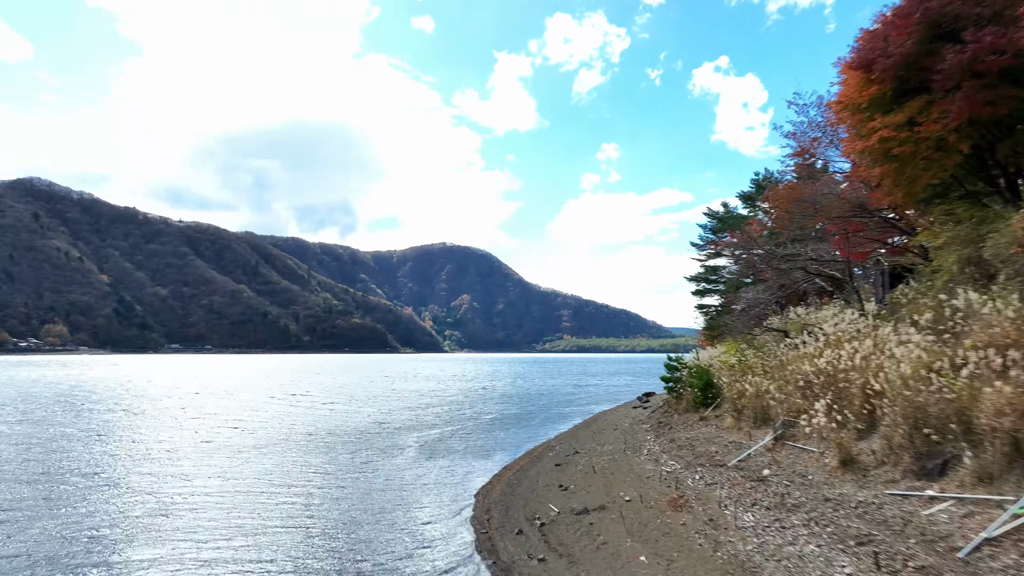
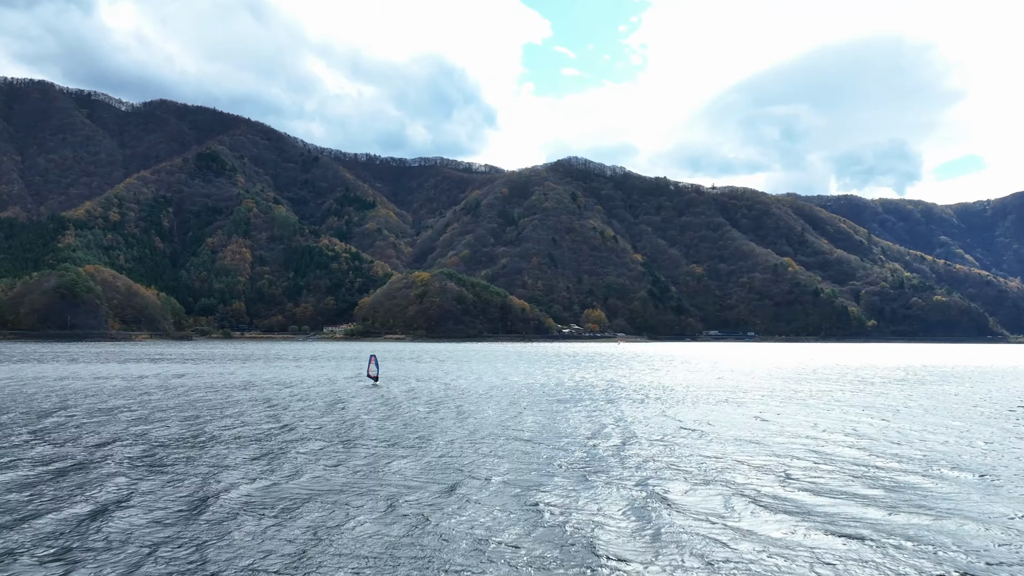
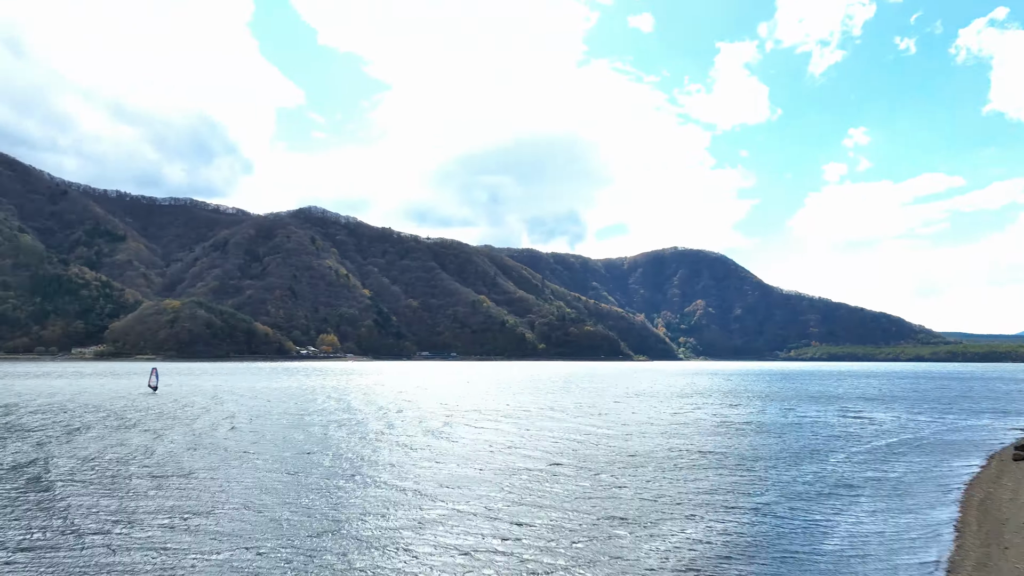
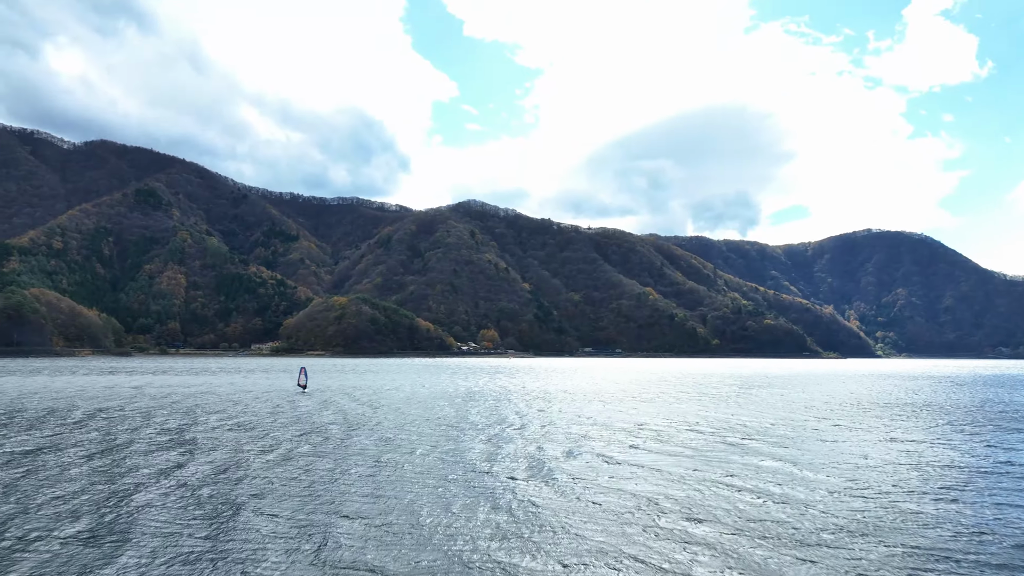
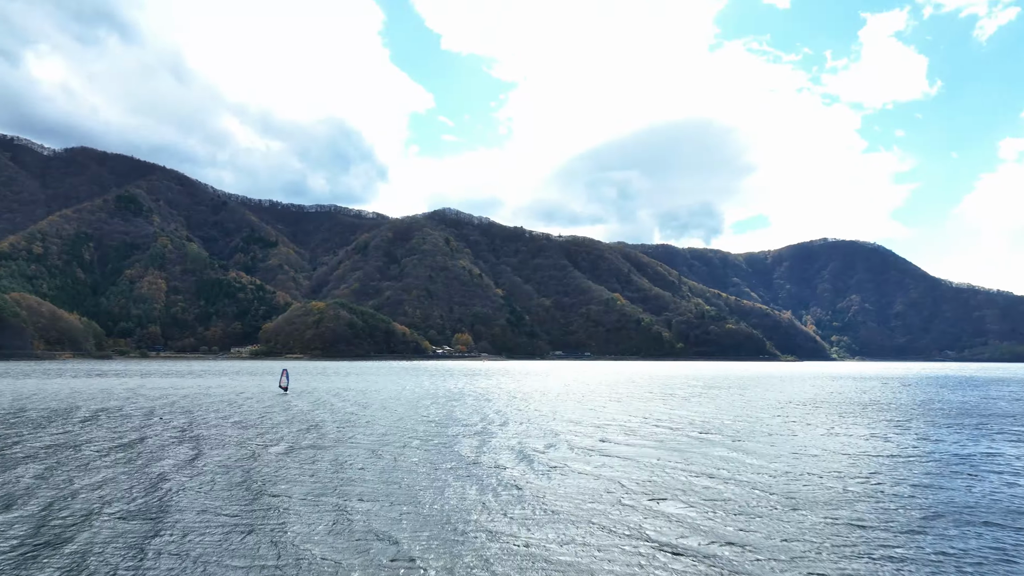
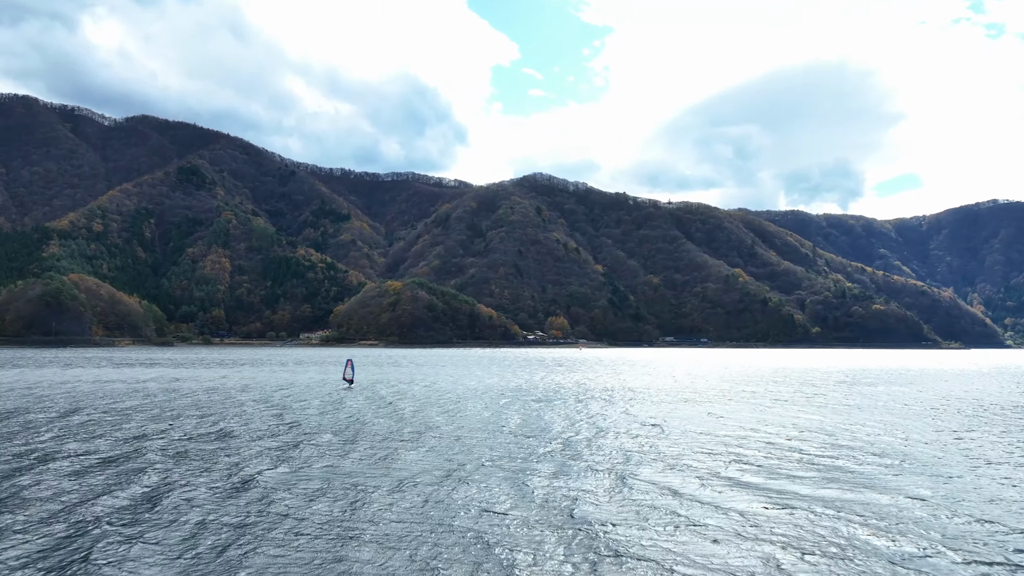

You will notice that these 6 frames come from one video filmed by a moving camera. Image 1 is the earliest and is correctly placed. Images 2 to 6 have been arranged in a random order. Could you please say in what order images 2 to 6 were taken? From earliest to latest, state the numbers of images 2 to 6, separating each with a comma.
3, 5, 4, 6, 2
